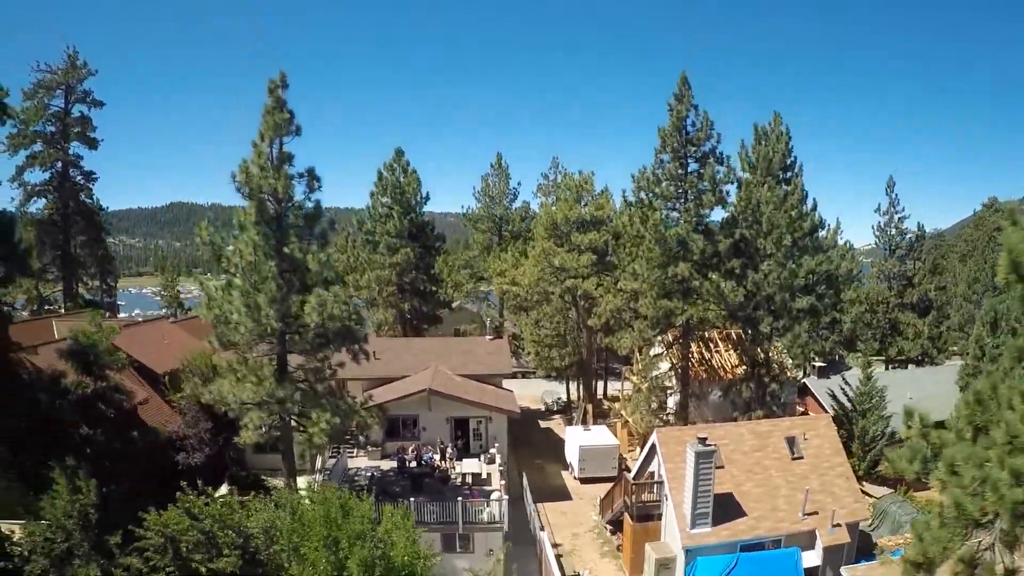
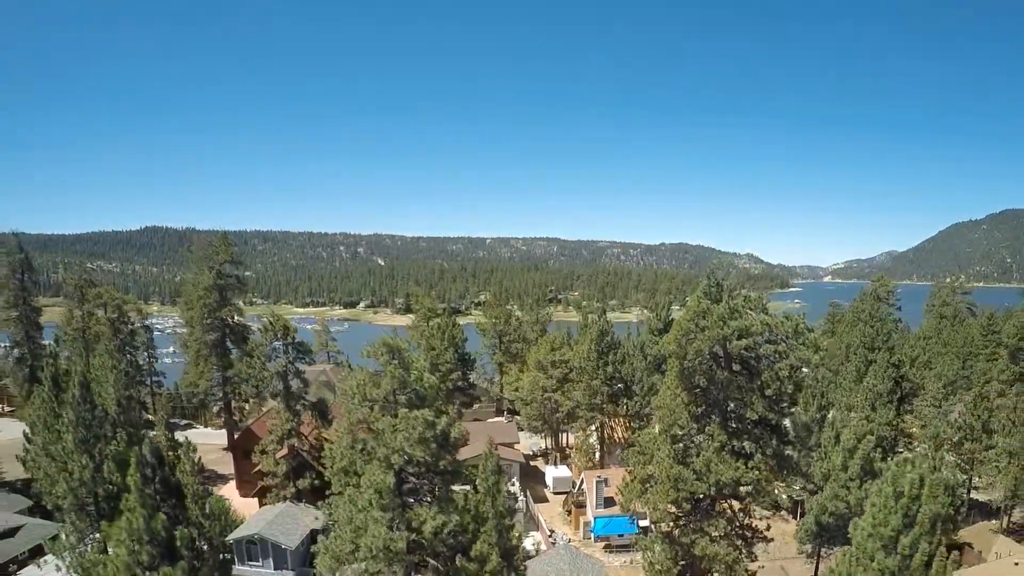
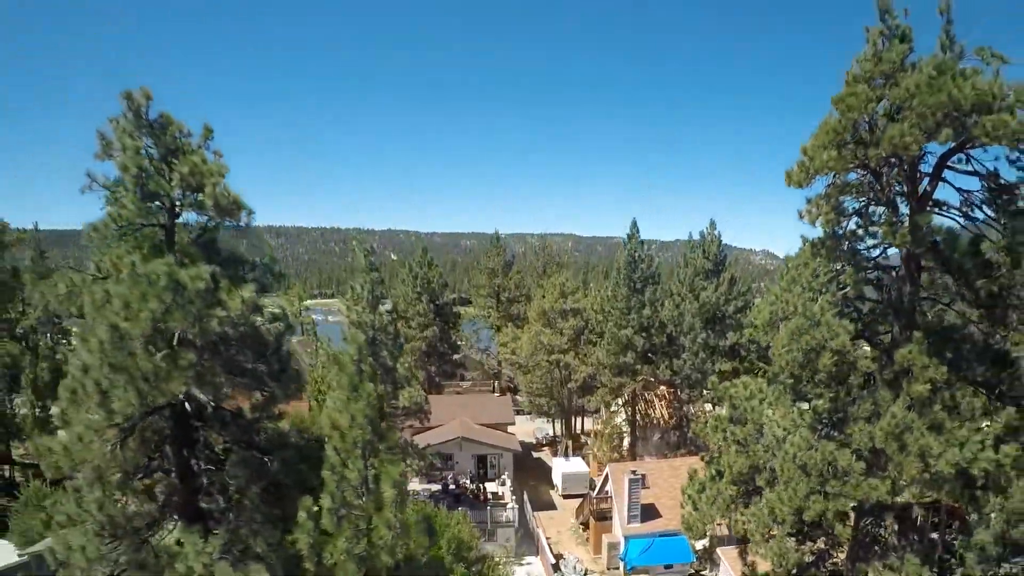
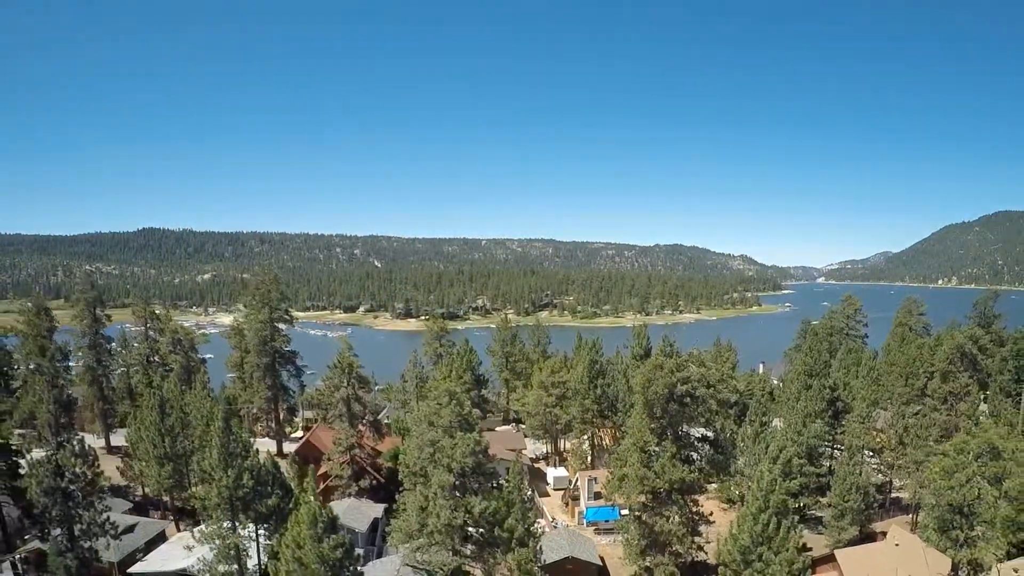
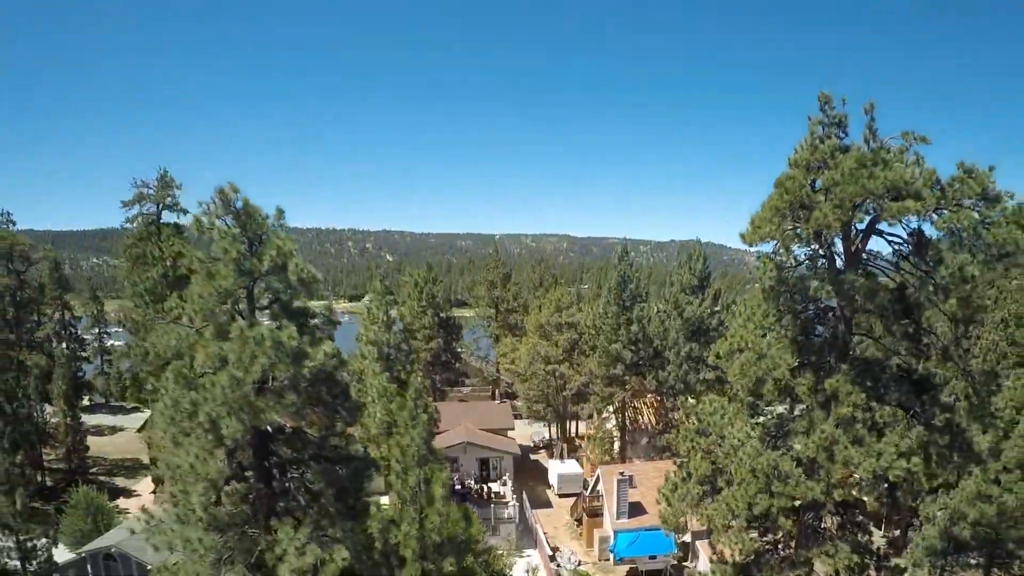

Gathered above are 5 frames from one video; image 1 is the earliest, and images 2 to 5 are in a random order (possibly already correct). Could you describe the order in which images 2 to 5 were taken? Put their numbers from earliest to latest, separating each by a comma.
3, 5, 2, 4
